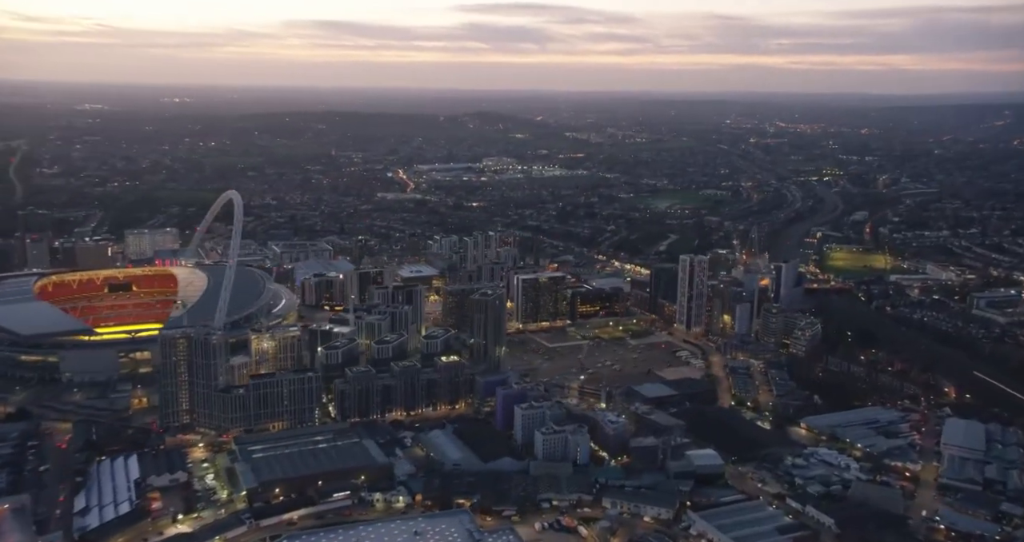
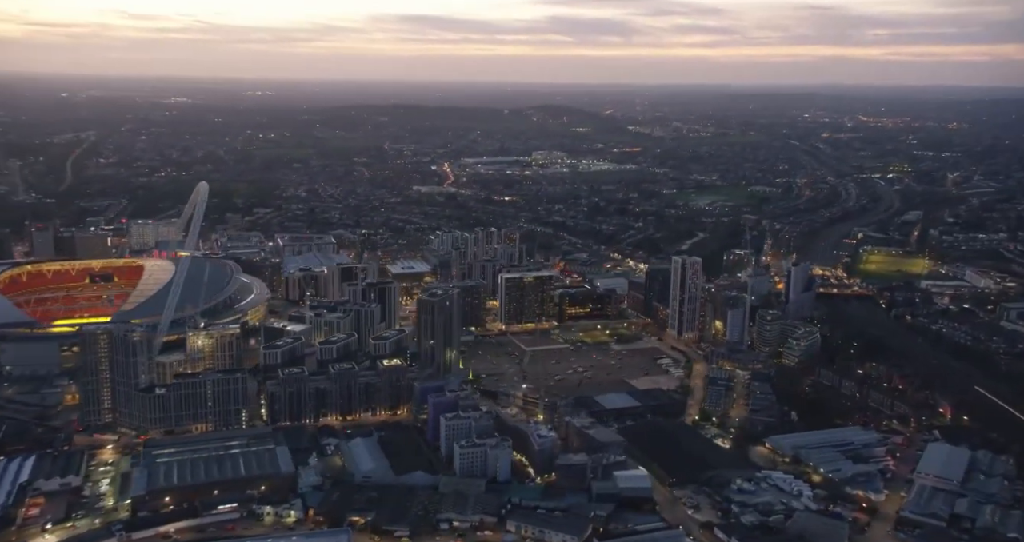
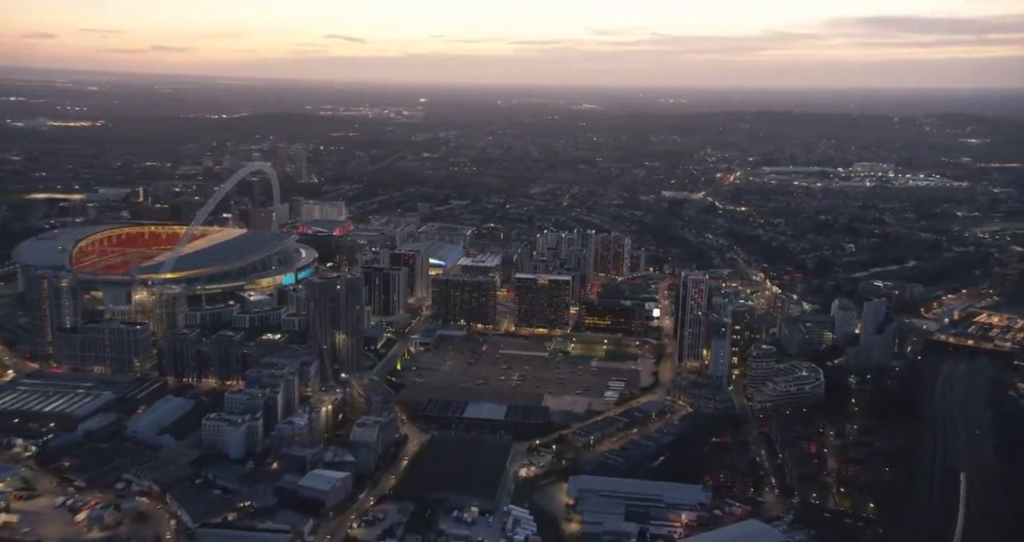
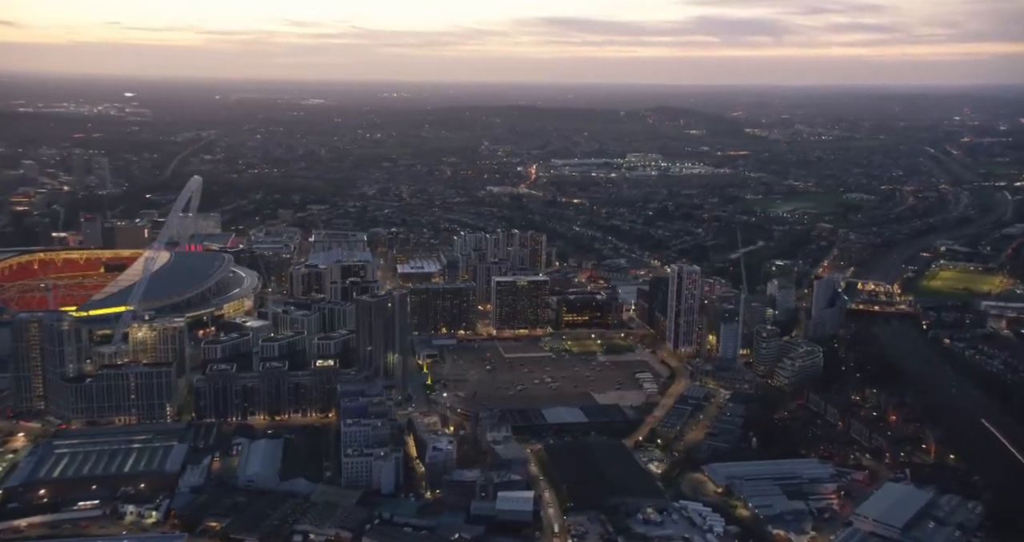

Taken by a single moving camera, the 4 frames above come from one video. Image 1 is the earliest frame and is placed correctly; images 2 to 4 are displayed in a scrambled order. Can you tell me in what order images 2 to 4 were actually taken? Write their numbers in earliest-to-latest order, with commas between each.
2, 4, 3
